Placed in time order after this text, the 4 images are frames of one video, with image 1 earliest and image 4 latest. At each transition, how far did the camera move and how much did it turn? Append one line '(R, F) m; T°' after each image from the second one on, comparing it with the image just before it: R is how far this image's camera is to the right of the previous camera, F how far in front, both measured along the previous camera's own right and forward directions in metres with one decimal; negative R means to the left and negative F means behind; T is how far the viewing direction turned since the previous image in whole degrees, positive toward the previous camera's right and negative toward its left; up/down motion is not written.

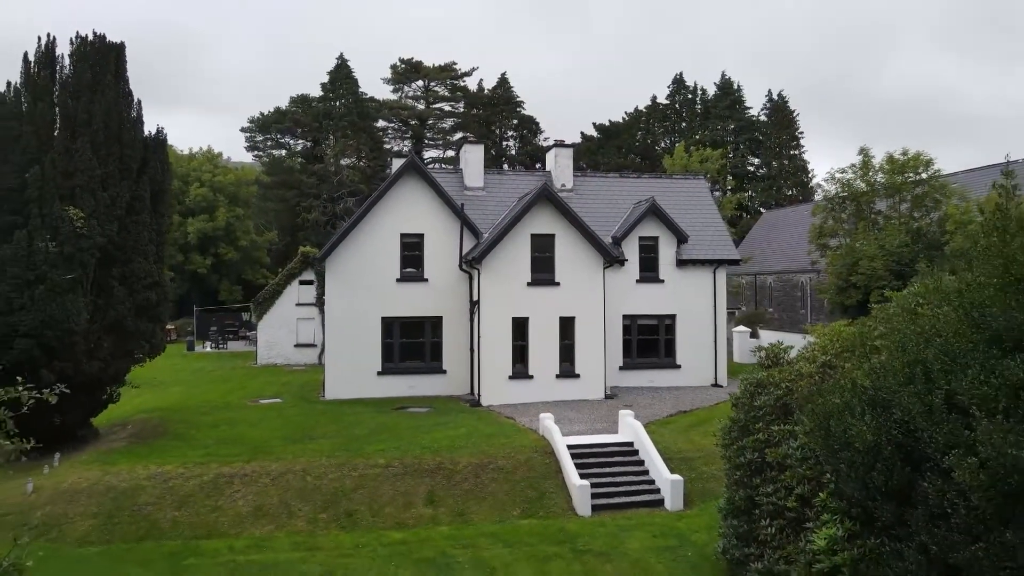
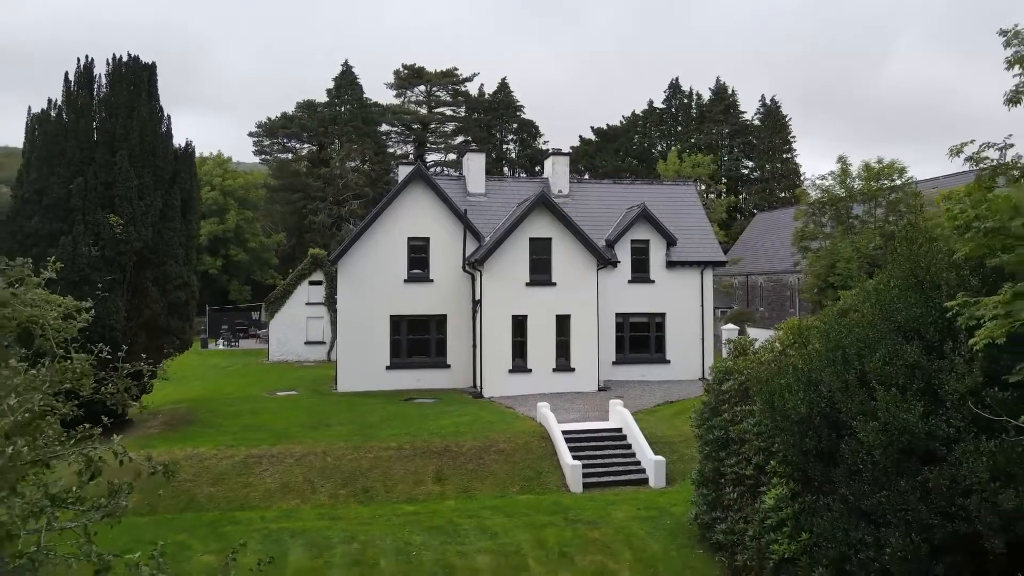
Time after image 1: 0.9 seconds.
(0.0, -1.5) m; 0°
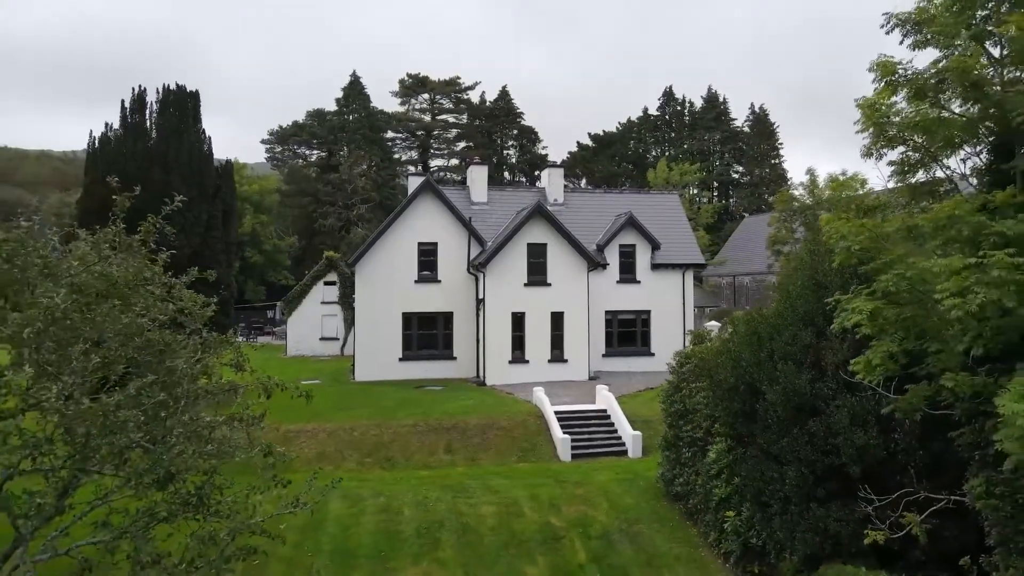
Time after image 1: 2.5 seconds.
(+0.1, -2.7) m; 0°
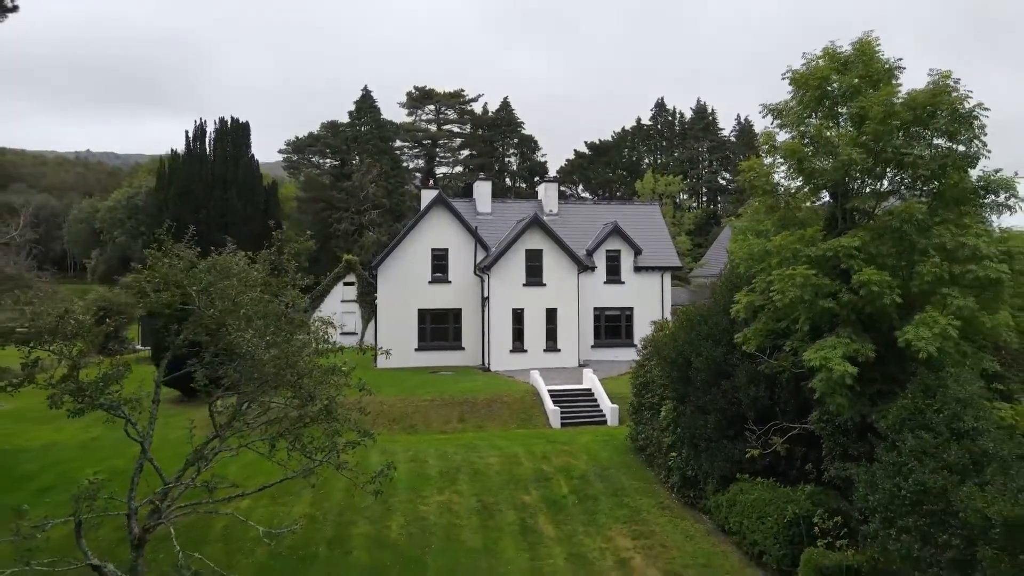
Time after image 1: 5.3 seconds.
(0.0, -4.0) m; 0°
